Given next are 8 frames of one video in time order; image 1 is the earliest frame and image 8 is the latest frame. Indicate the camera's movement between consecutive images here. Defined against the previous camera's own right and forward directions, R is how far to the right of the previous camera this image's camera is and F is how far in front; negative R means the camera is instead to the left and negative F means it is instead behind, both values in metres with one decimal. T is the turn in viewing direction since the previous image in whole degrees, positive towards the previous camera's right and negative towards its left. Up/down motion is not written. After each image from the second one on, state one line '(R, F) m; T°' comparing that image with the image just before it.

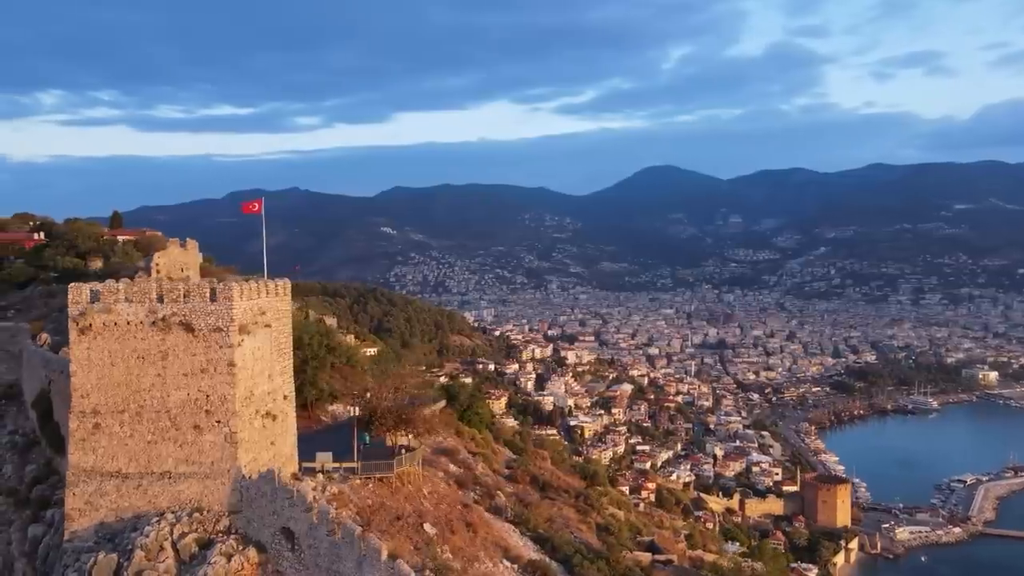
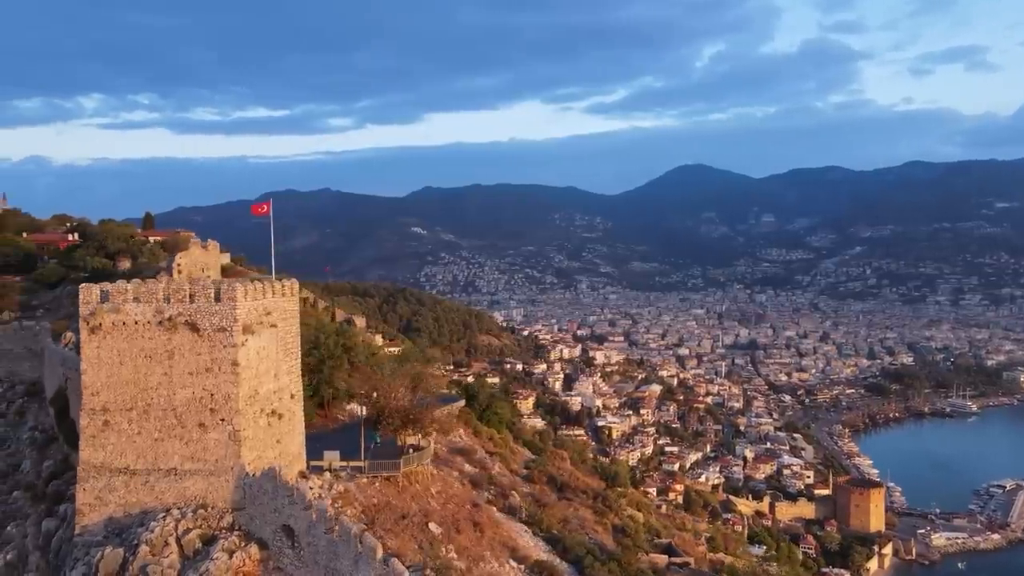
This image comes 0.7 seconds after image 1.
(+0.5, 0.0) m; -3°
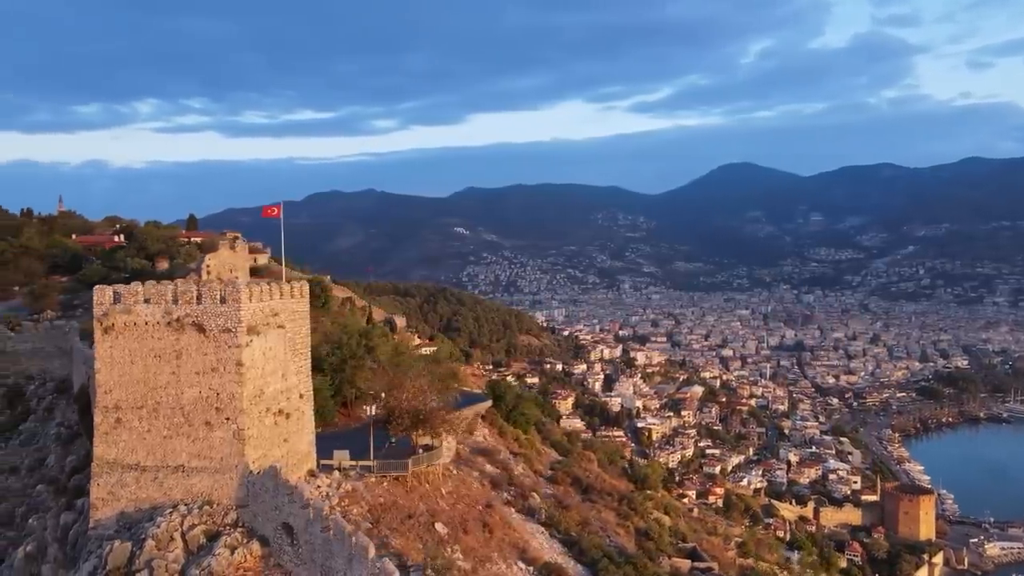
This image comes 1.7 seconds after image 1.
(+0.7, 0.0) m; -4°
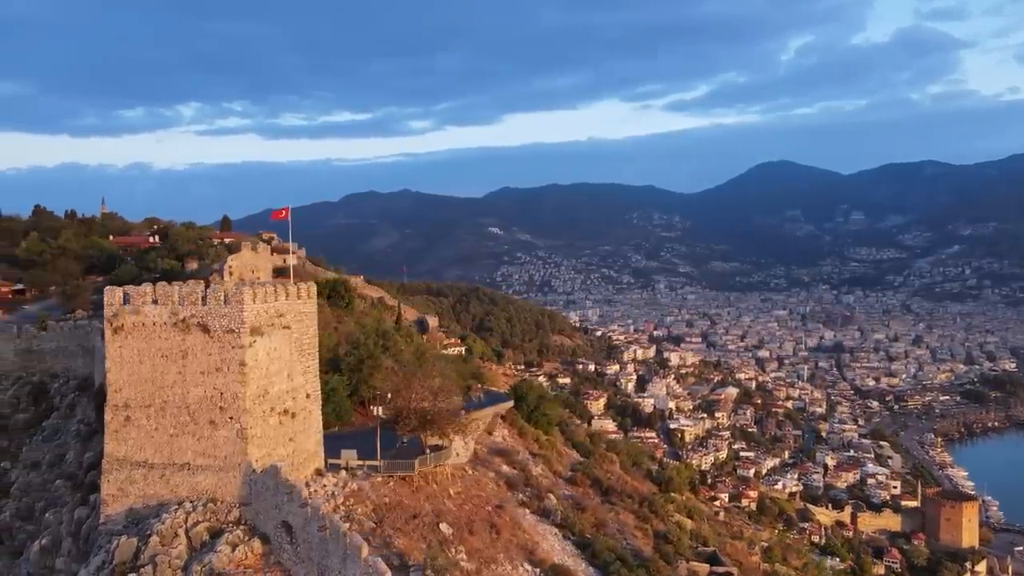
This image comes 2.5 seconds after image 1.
(+0.6, 0.0) m; -3°
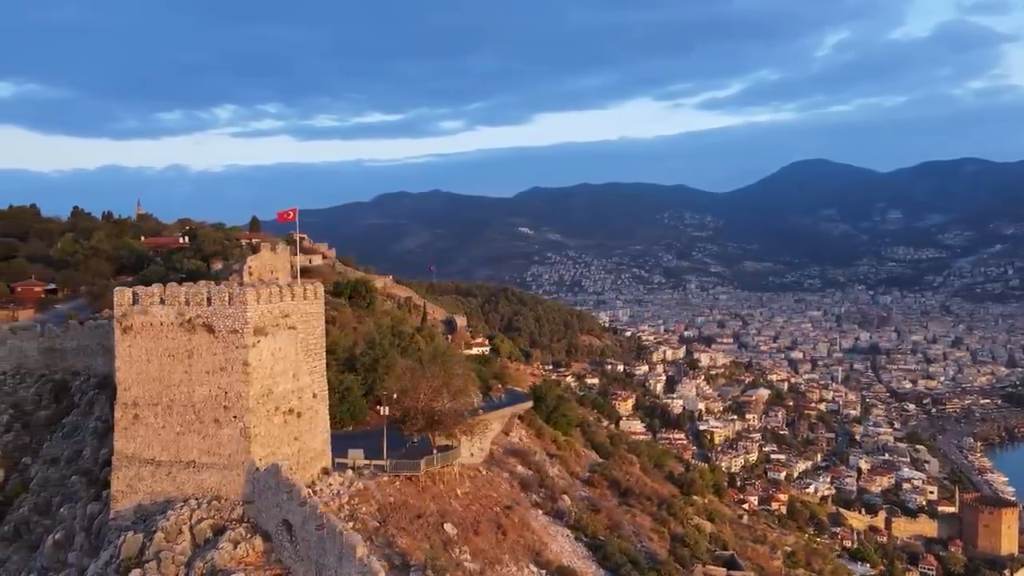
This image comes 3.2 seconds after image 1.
(+0.5, 0.0) m; -3°
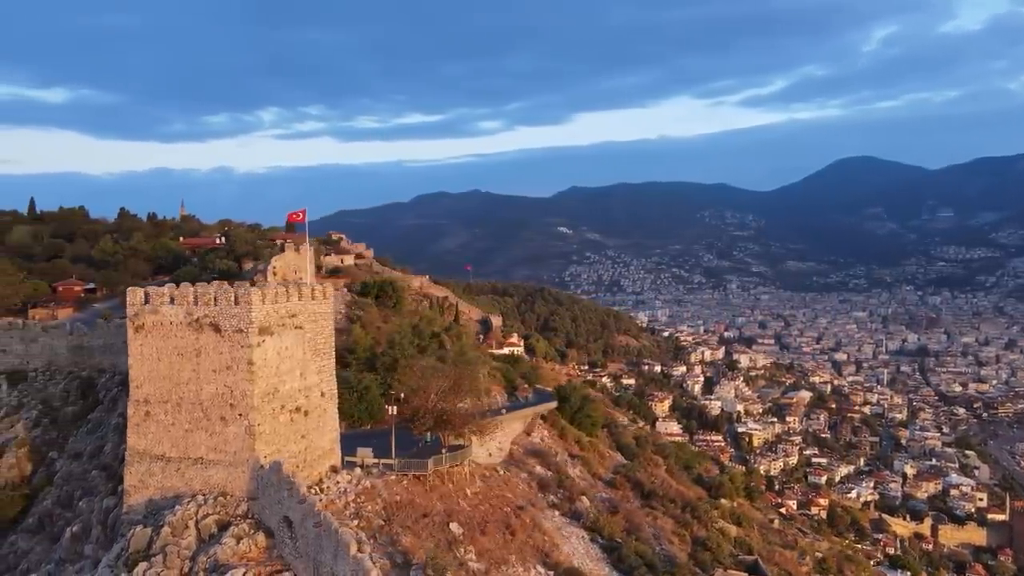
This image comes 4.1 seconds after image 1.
(+0.6, 0.0) m; -3°
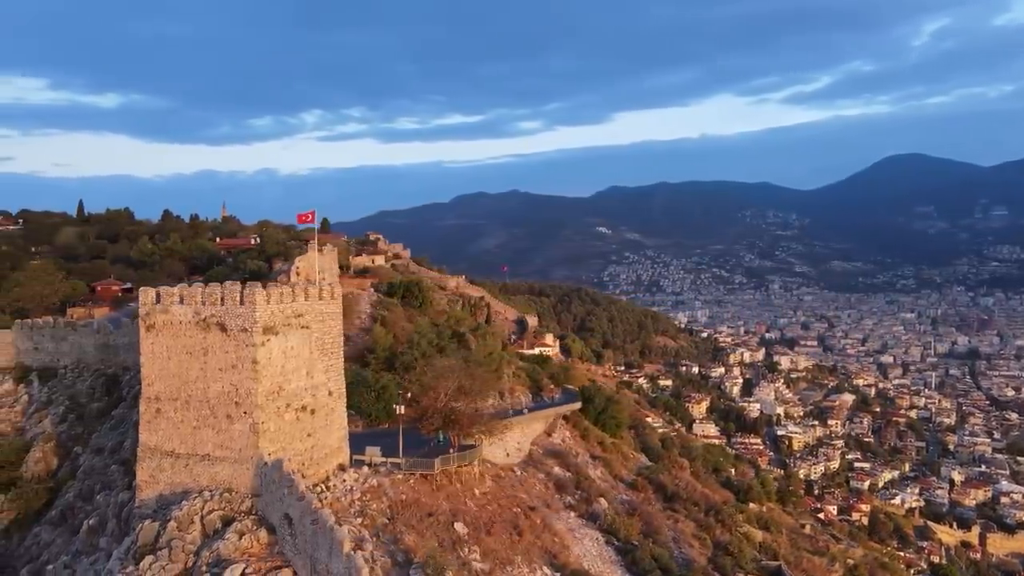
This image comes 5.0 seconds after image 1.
(+0.6, 0.0) m; -3°
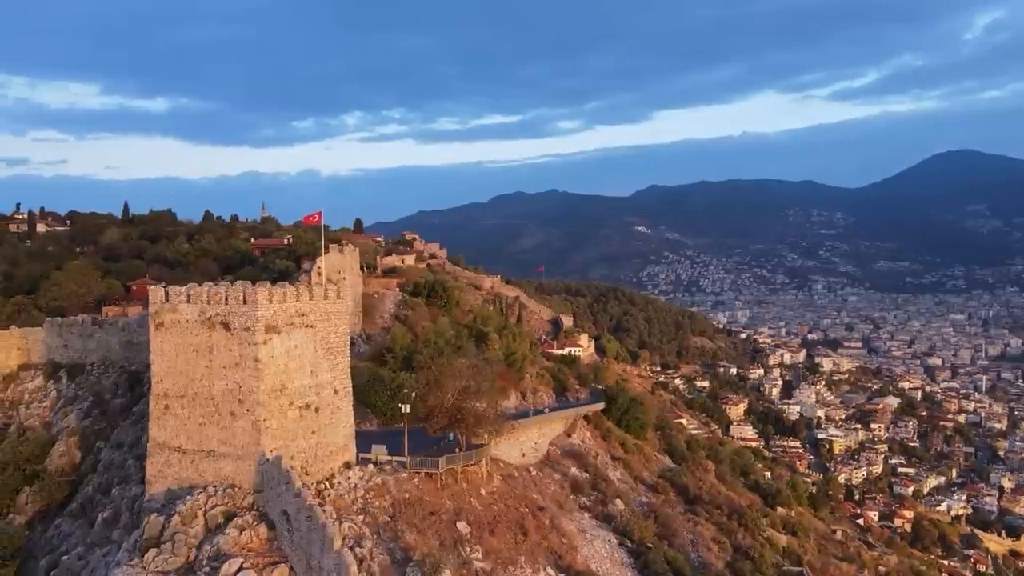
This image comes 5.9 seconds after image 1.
(+0.7, +0.1) m; -3°
